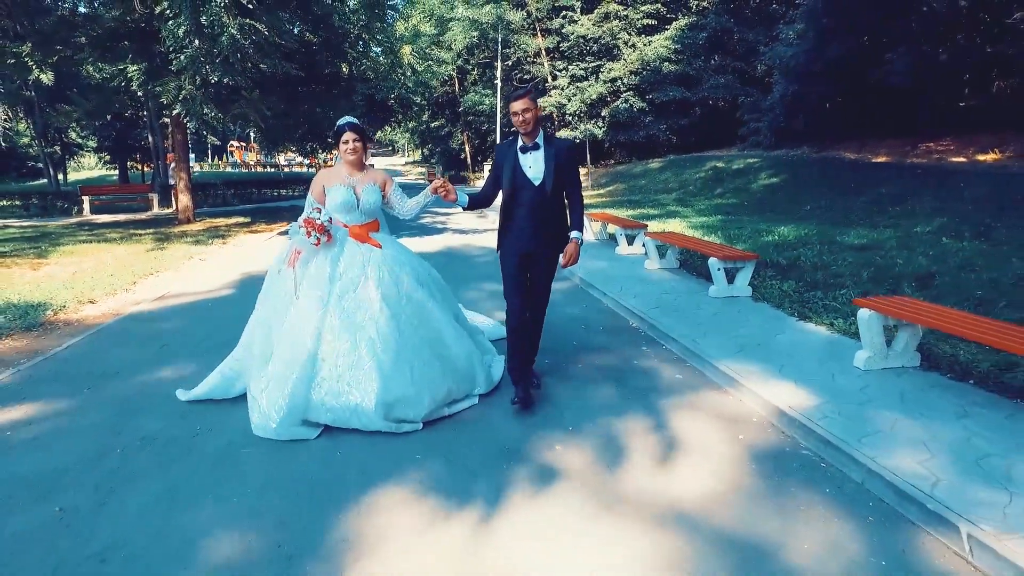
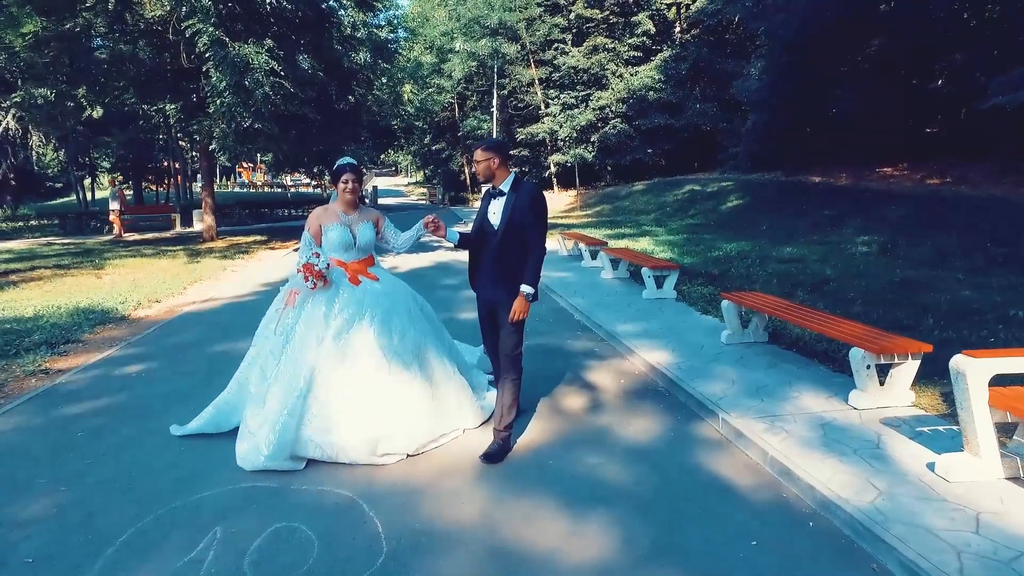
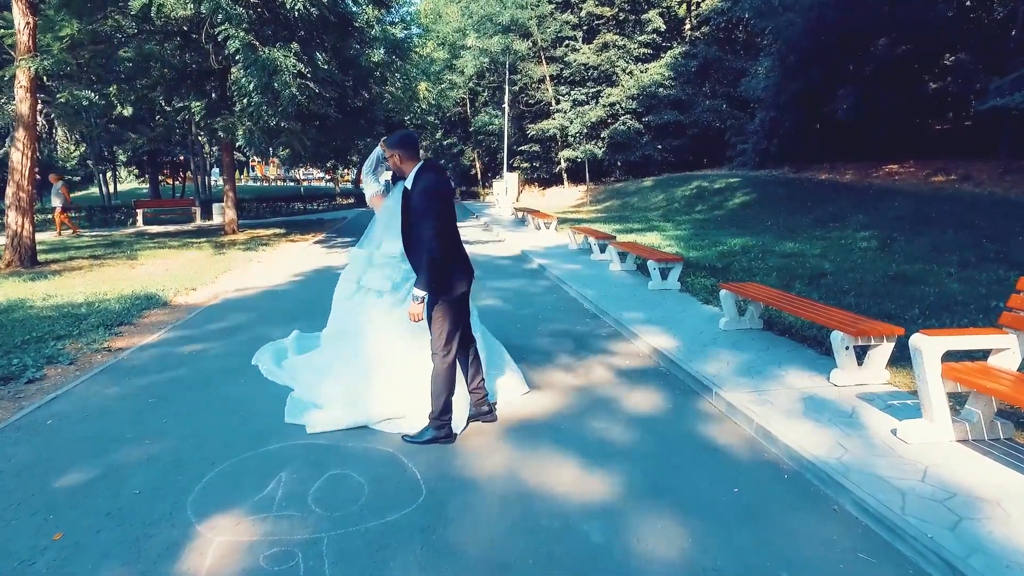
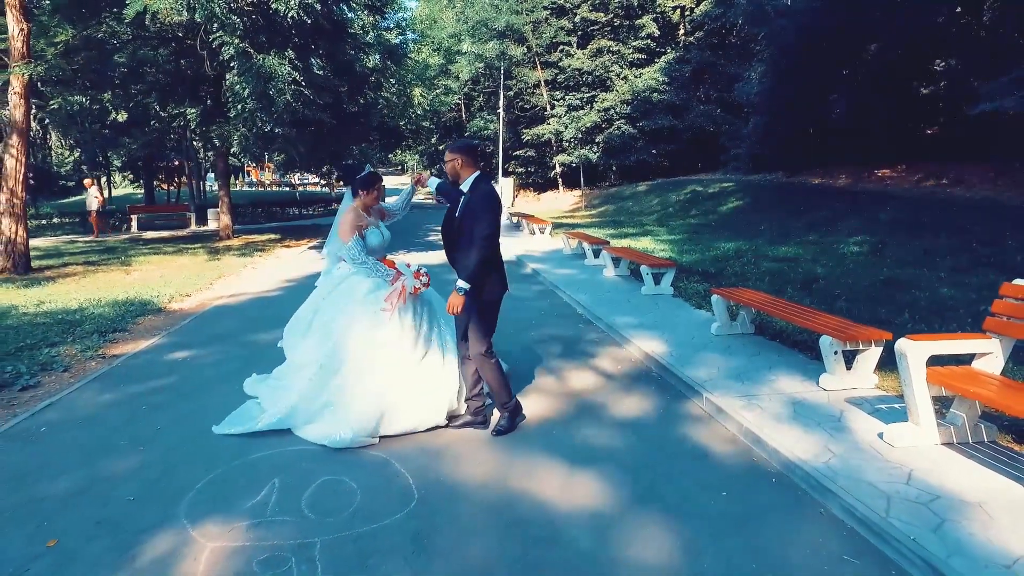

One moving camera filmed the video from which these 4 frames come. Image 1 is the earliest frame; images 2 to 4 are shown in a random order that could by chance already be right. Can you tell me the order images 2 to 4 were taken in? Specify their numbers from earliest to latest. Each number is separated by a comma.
2, 4, 3
